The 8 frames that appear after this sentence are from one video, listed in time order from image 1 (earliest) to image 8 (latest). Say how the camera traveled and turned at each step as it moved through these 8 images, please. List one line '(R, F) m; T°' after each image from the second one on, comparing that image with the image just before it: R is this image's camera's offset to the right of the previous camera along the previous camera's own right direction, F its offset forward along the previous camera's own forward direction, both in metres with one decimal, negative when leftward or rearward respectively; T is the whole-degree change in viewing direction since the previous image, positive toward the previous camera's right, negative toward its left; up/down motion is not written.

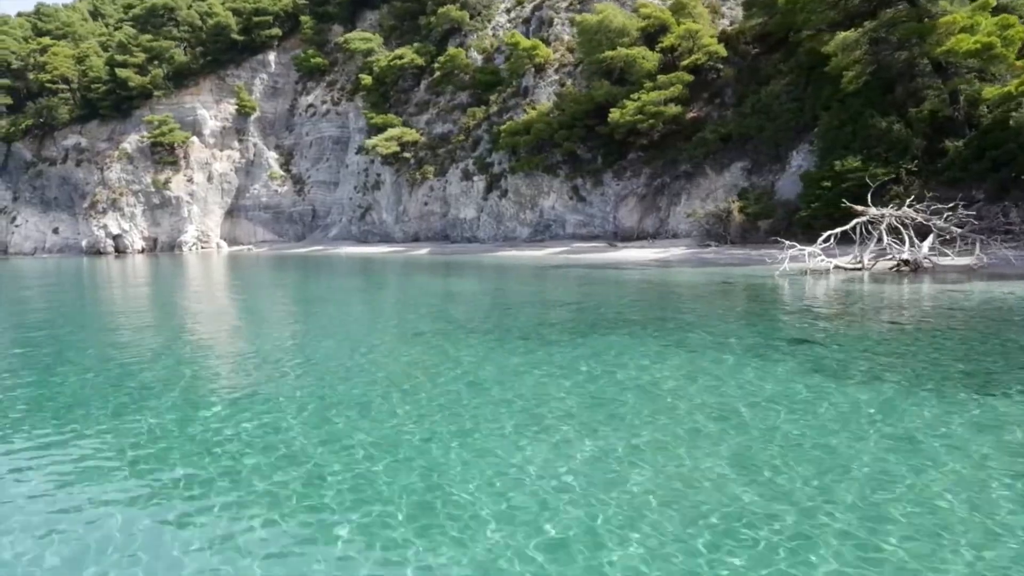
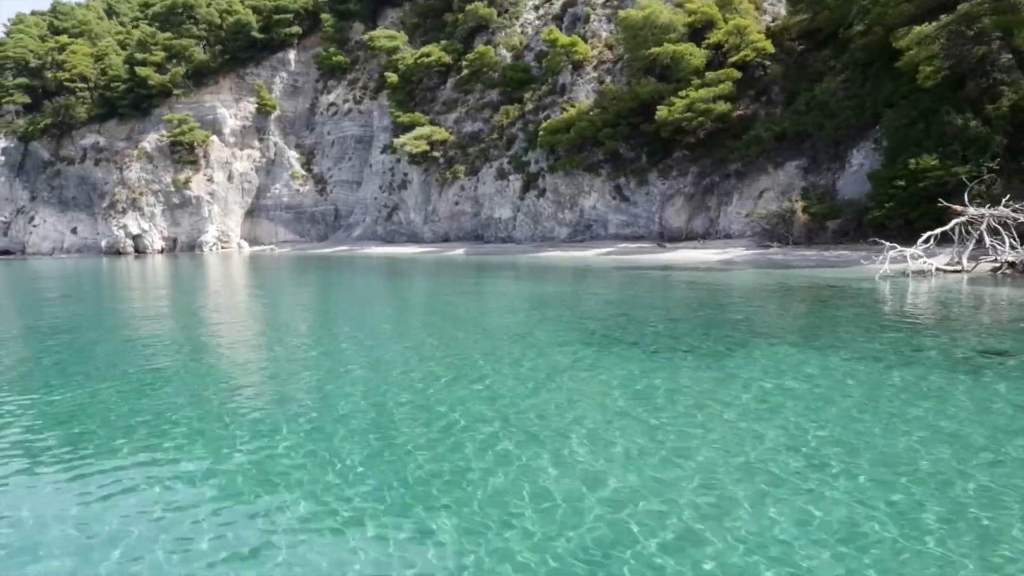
(-1.7, +0.6) m; 0°
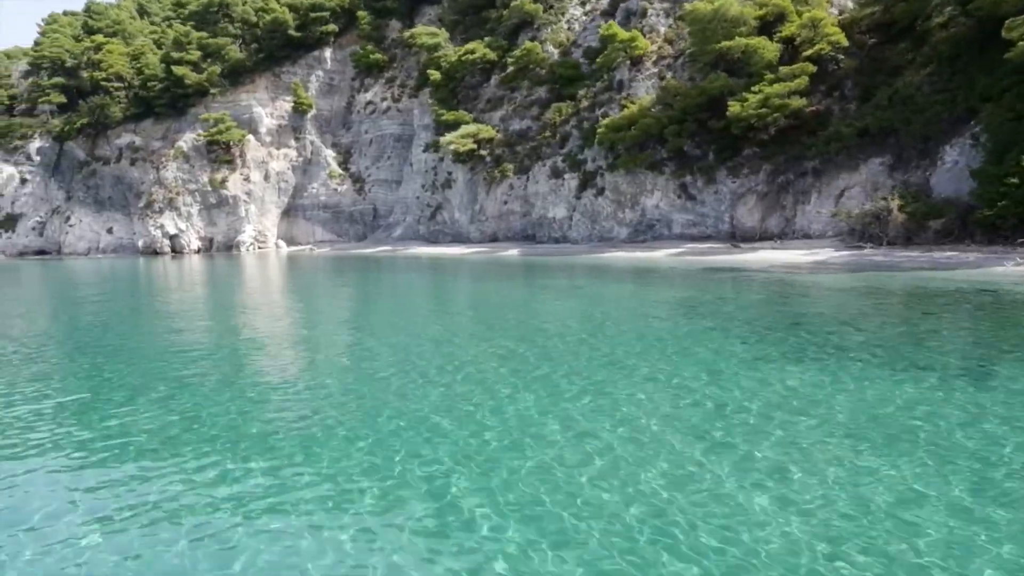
(-2.0, +0.8) m; -1°
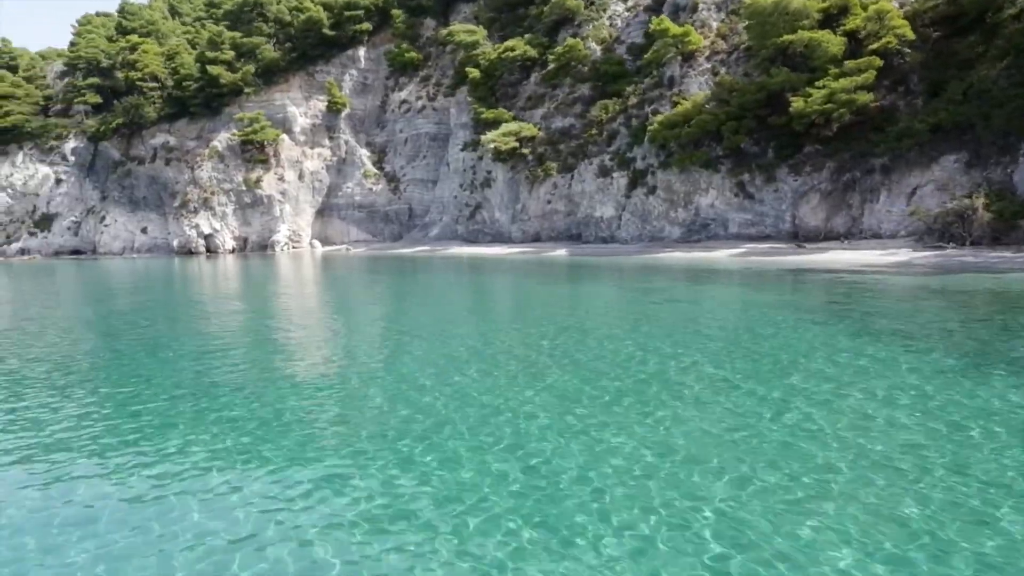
(-1.4, +0.6) m; -1°
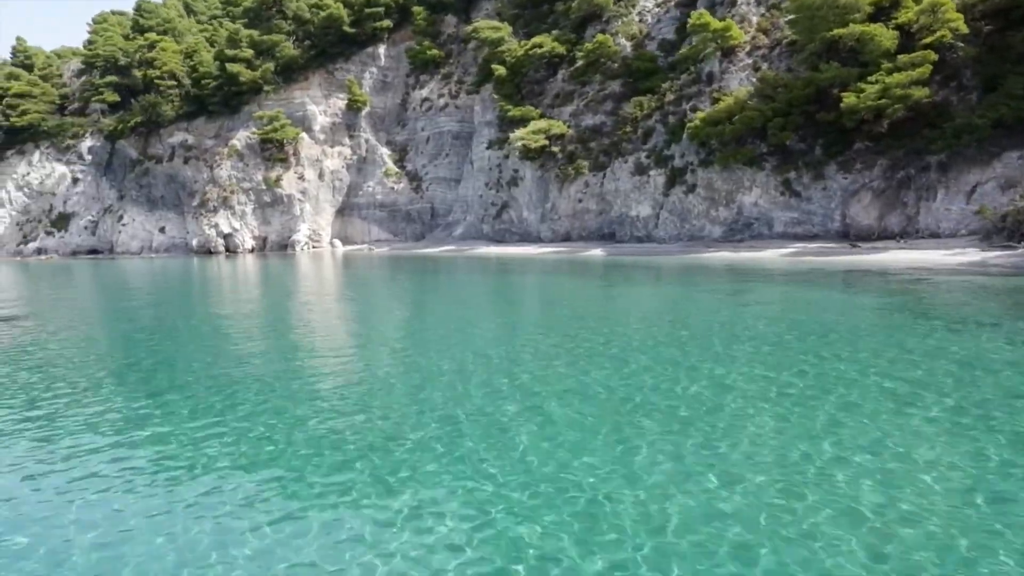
(-1.4, +0.7) m; 0°
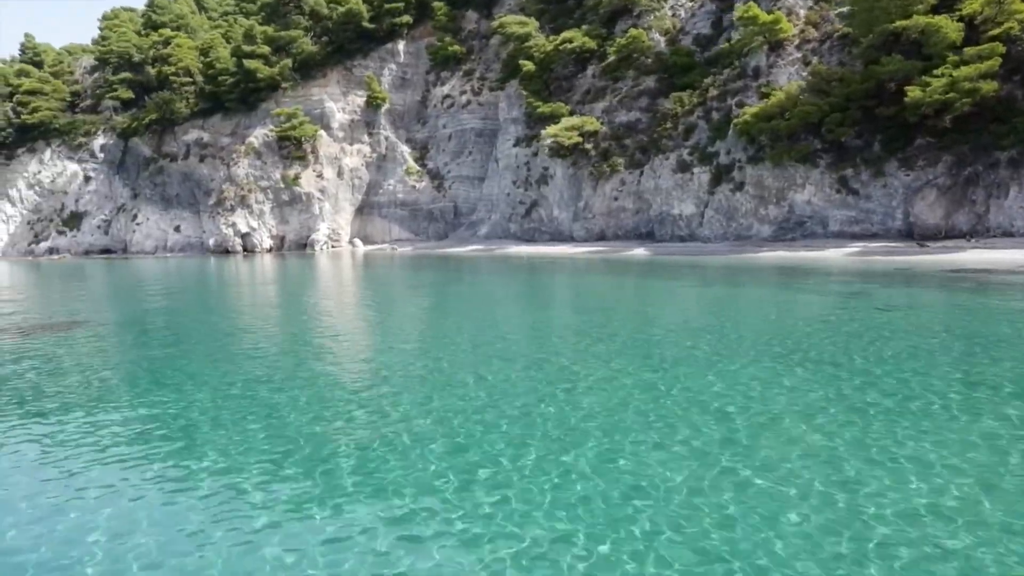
(-1.9, +0.9) m; 0°
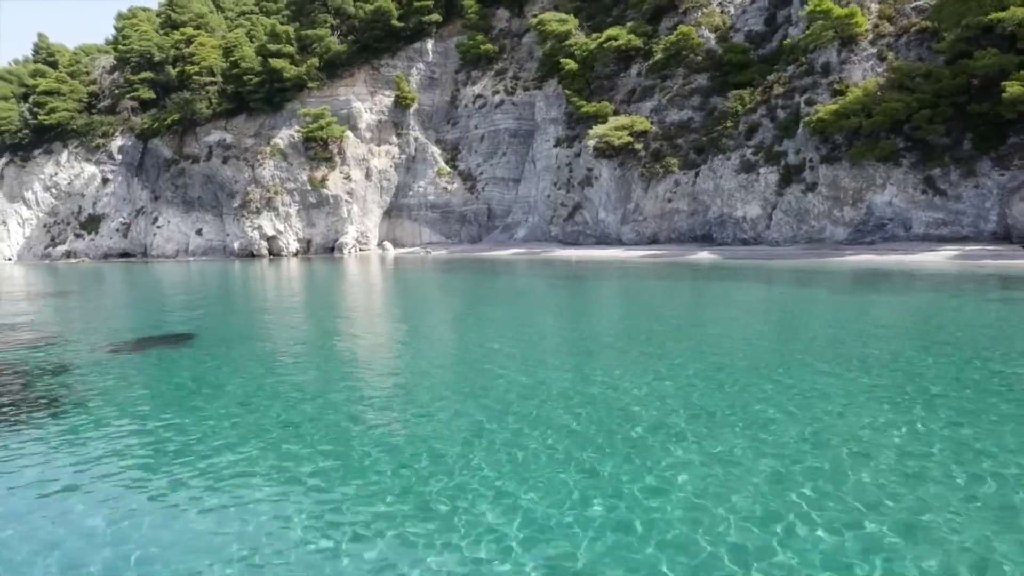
(-2.7, +1.4) m; 0°
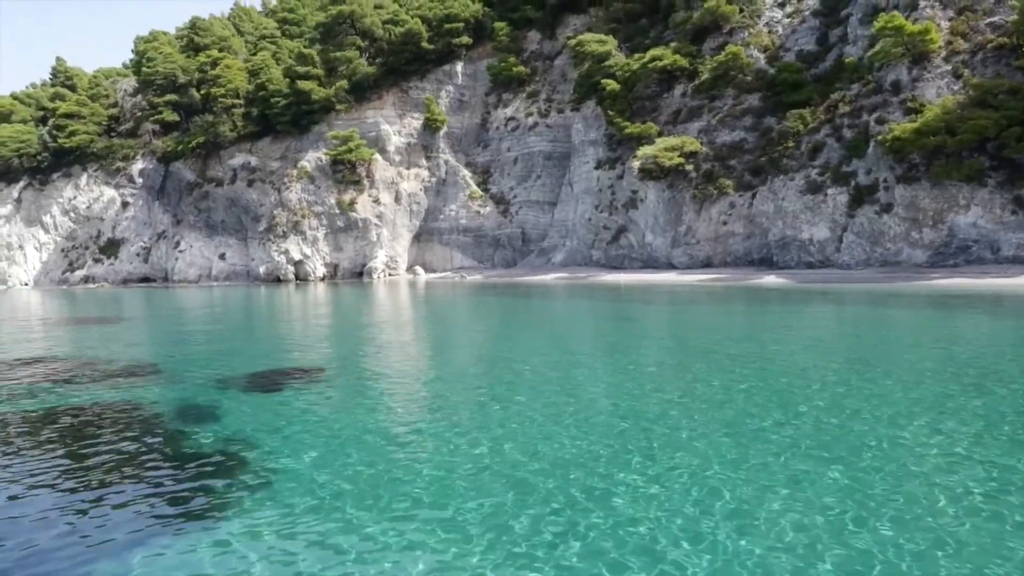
(-2.6, +1.4) m; 0°
